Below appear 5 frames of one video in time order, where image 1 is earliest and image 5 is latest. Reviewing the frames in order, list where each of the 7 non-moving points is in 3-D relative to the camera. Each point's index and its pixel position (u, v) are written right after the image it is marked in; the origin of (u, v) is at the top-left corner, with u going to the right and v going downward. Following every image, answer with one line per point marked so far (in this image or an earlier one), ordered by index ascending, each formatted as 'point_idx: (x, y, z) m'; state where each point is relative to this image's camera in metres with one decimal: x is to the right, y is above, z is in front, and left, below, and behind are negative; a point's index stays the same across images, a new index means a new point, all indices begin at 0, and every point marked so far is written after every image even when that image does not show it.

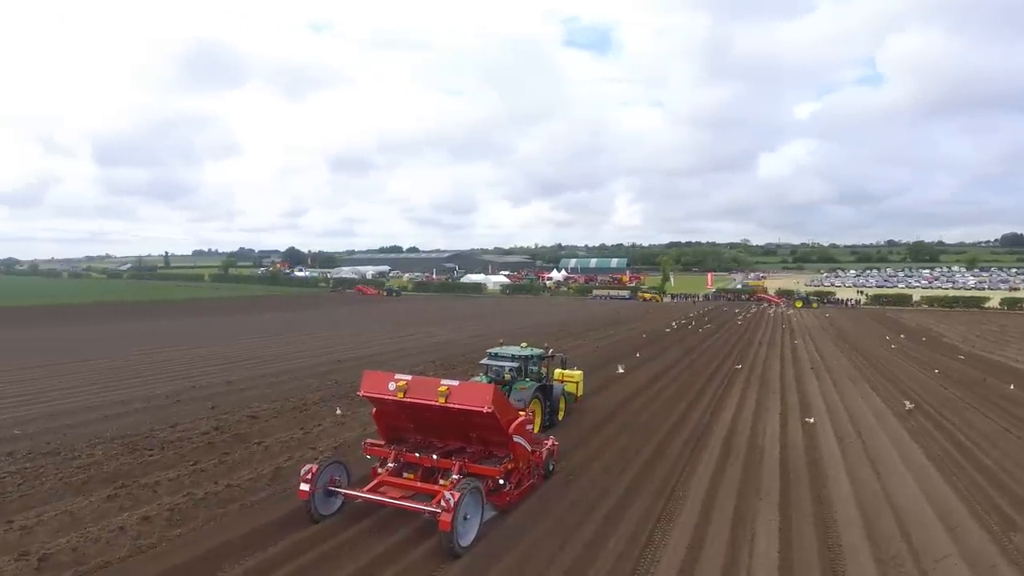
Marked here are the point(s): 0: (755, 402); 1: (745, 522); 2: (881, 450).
0: (+5.6, -2.6, +14.3) m
1: (+2.9, -2.8, +7.8) m
2: (+6.1, -2.7, +10.3) m
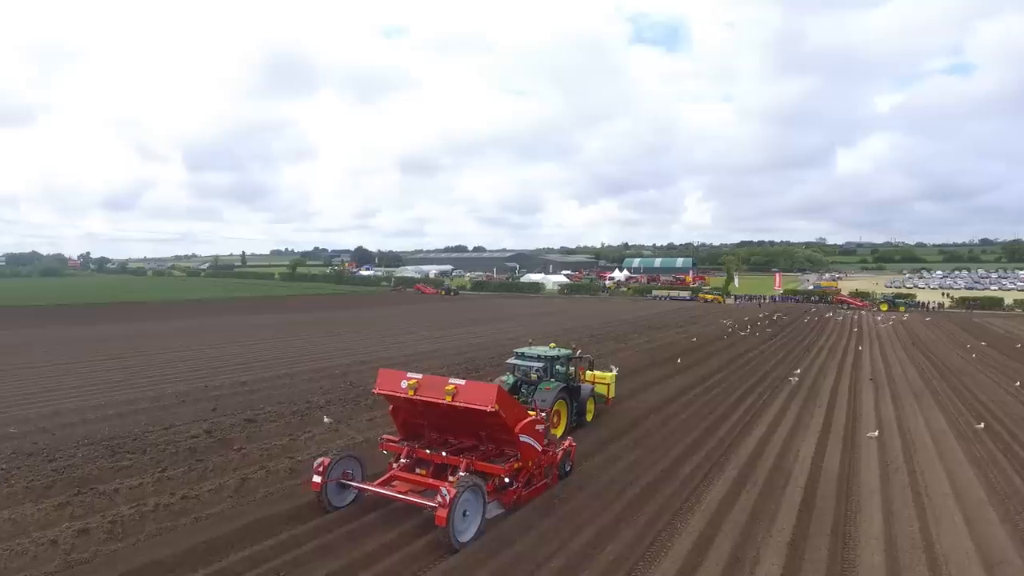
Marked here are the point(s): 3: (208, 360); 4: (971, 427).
0: (+6.1, -2.7, +13.2) m
1: (+2.7, -2.9, +7.0) m
2: (+6.2, -2.8, +9.2) m
3: (-9.5, -2.2, +19.4) m
4: (+9.3, -2.9, +12.6) m
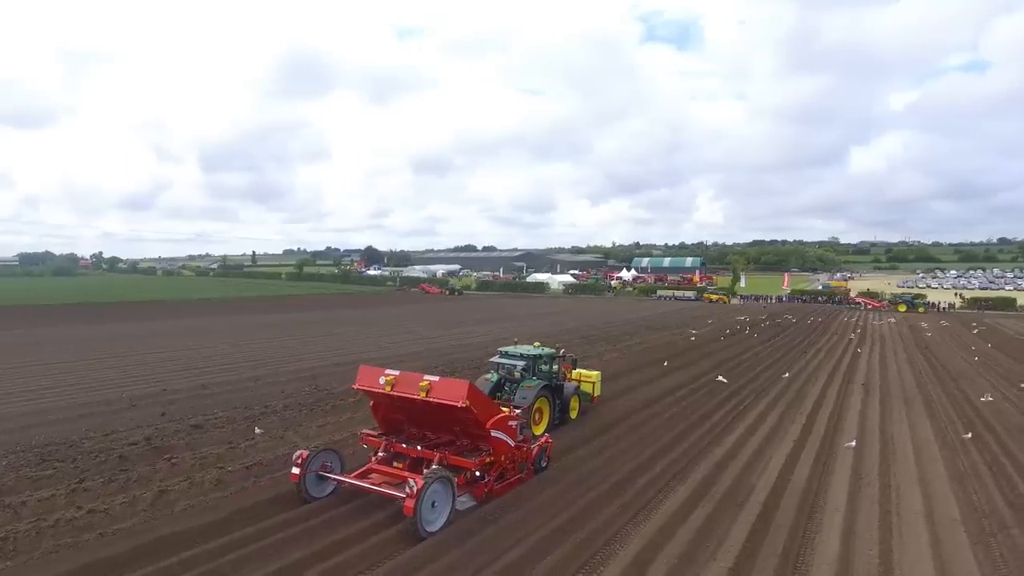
0: (+5.5, -2.7, +12.8) m
1: (+2.0, -2.9, +6.7) m
2: (+5.5, -2.9, +8.7) m
3: (-10.0, -2.2, +19.2) m
4: (+8.7, -2.9, +12.2) m
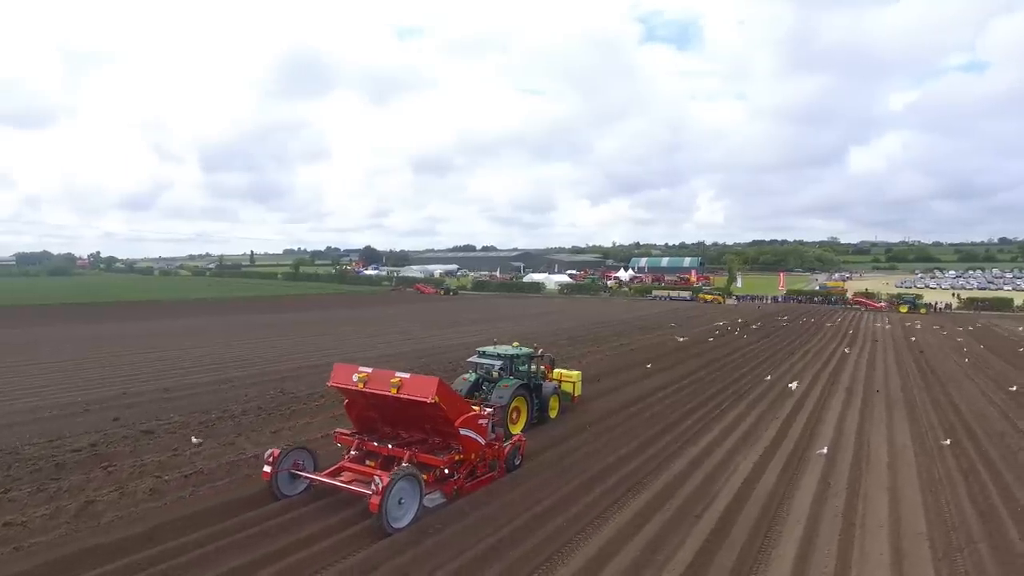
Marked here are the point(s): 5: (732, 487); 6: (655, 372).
0: (+5.0, -2.7, +12.8) m
1: (+1.6, -2.9, +6.7) m
2: (+5.1, -2.9, +8.8) m
3: (-10.5, -2.2, +19.2) m
4: (+8.3, -2.9, +12.2) m
5: (+3.3, -2.8, +9.1) m
6: (+4.3, -2.6, +18.8) m
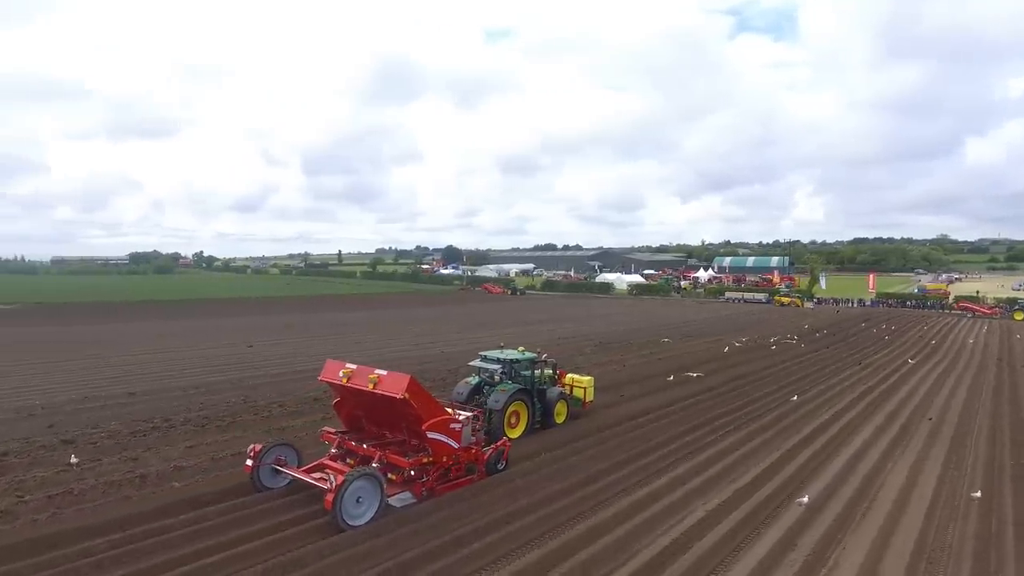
0: (+5.2, -2.8, +12.3) m
1: (+1.0, -3.0, +6.6) m
2: (+4.7, -3.0, +8.3) m
3: (-9.4, -2.2, +20.5) m
4: (+8.3, -3.1, +11.3) m
5: (+3.0, -2.9, +8.8) m
6: (+5.2, -2.7, +18.3) m
